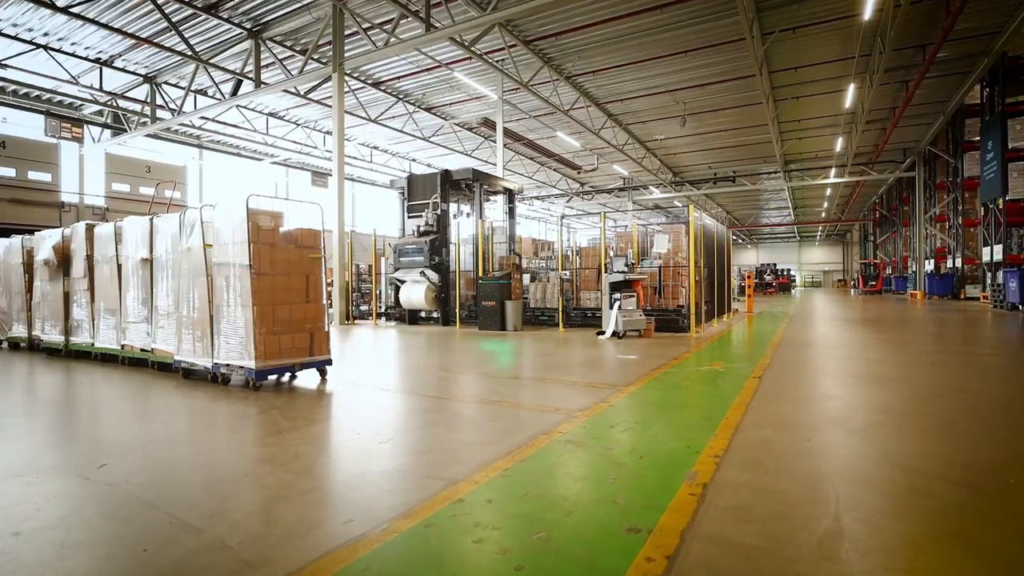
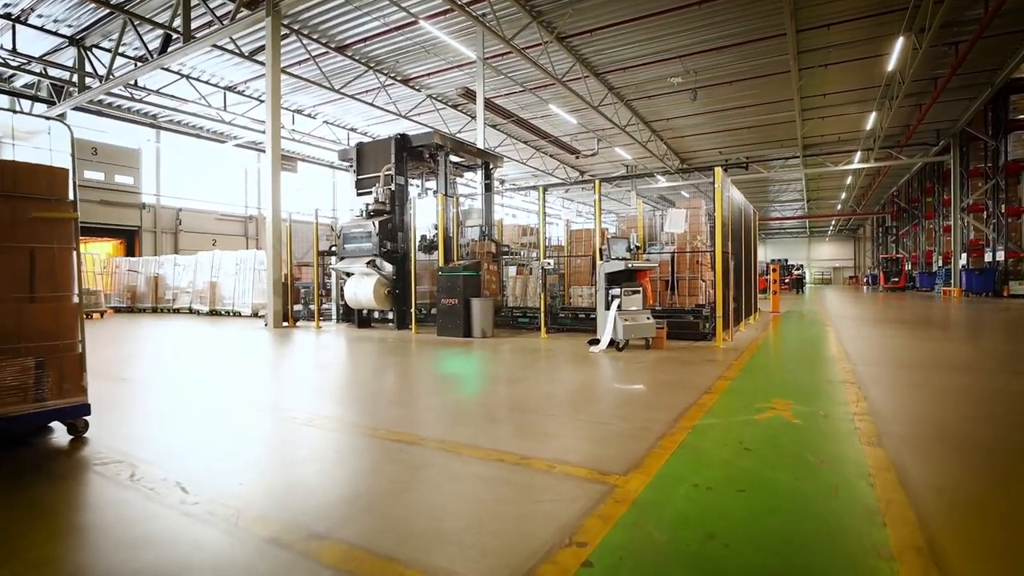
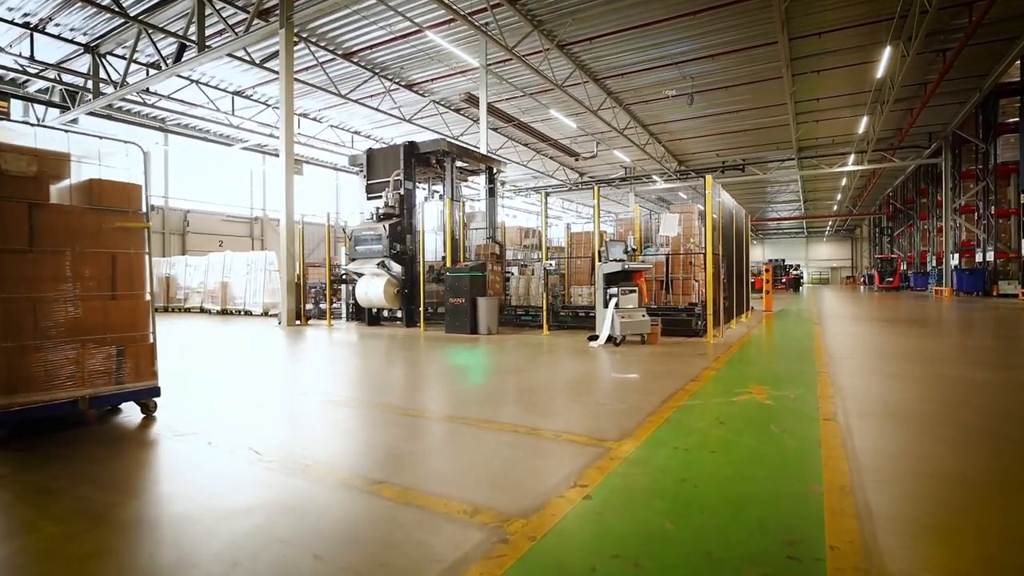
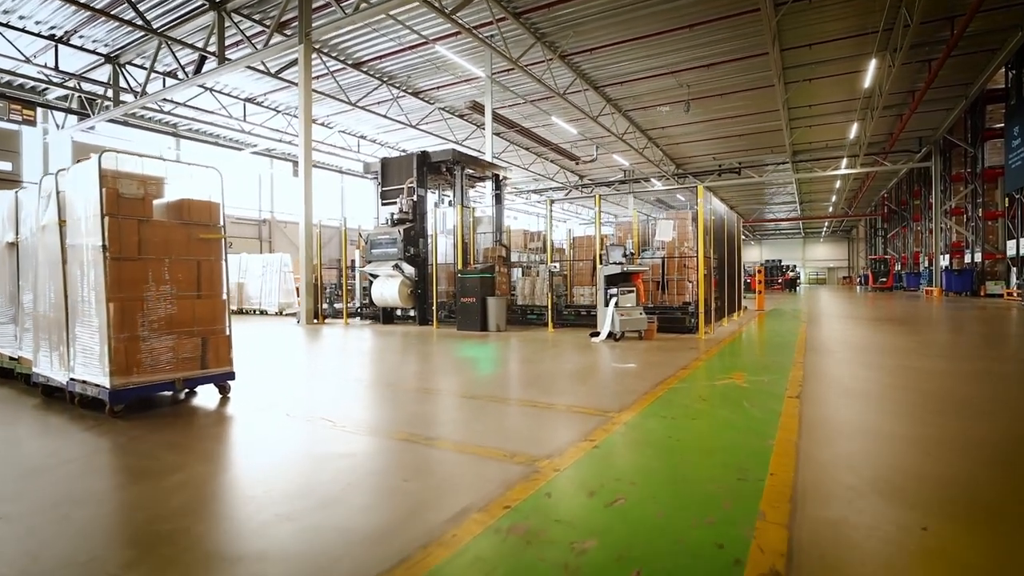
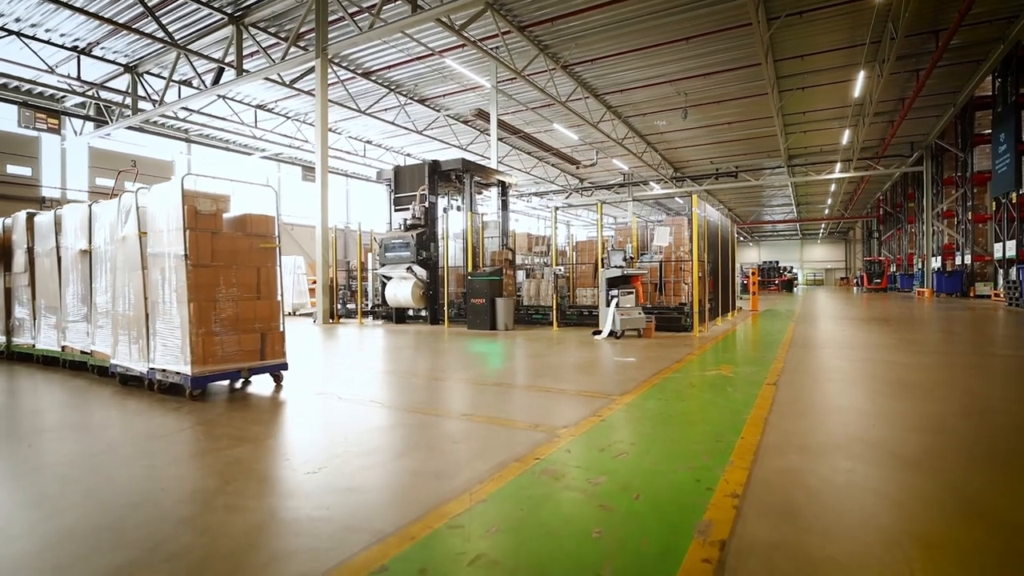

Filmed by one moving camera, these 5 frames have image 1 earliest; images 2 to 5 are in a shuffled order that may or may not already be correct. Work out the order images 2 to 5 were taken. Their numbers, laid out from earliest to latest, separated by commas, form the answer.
5, 4, 3, 2
